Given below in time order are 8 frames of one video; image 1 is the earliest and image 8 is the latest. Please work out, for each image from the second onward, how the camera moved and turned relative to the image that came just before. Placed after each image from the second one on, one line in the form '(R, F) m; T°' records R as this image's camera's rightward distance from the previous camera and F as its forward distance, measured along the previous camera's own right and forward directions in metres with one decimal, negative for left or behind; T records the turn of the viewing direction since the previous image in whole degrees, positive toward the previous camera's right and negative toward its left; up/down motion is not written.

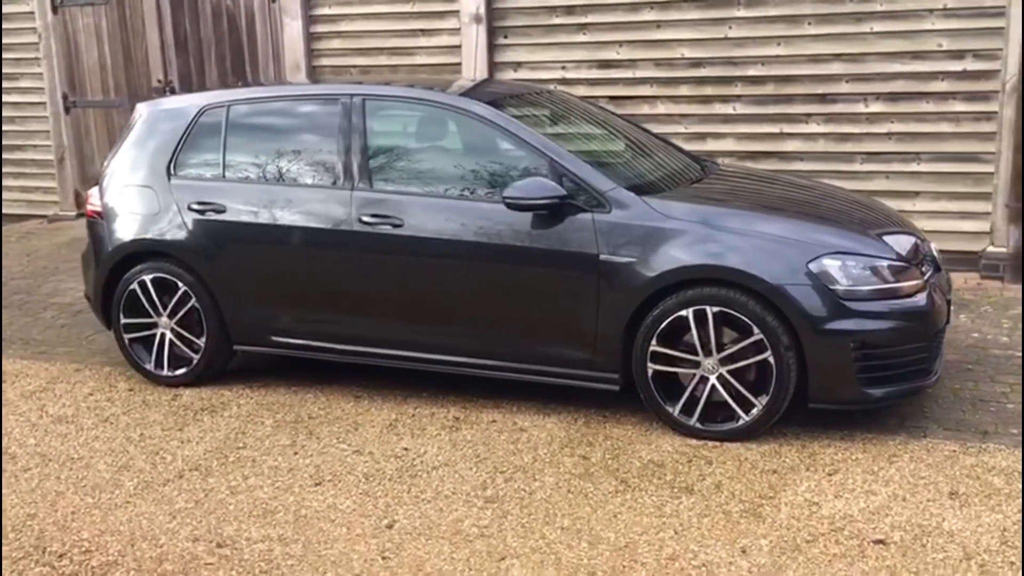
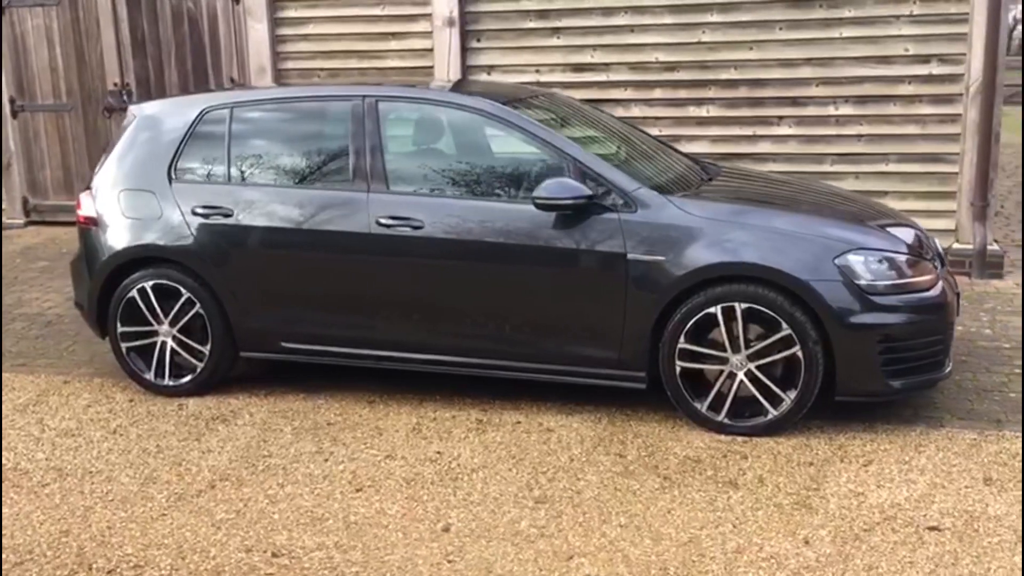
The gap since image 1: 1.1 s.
(-0.5, 0.0) m; +5°
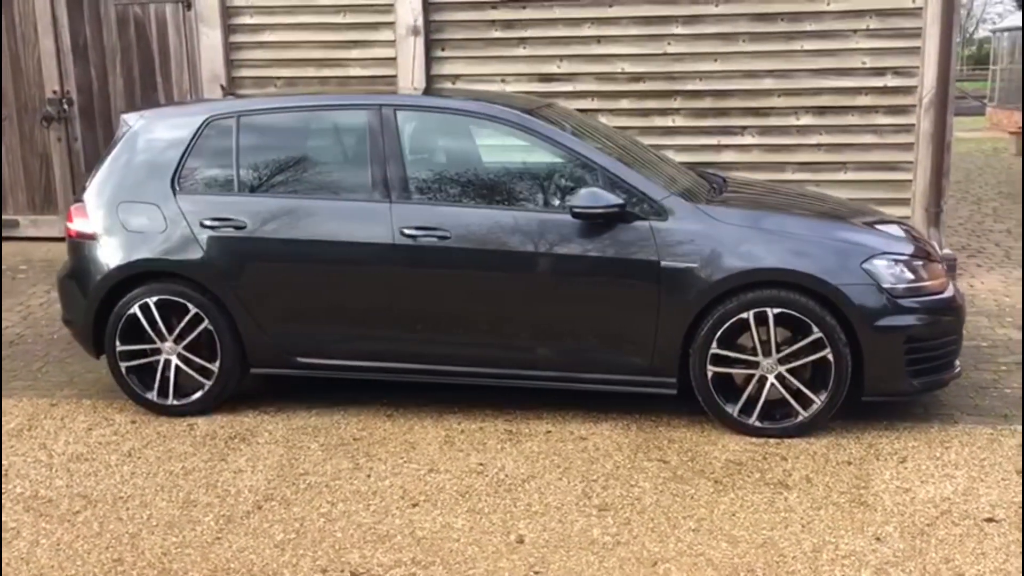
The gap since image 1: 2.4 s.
(-0.6, 0.0) m; +6°
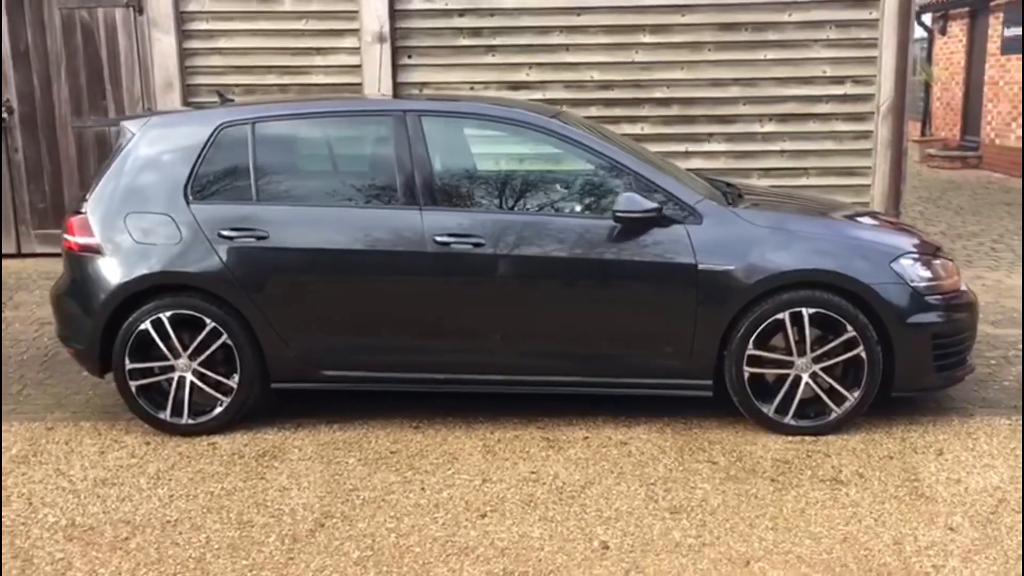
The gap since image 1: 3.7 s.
(-0.6, +0.1) m; +6°
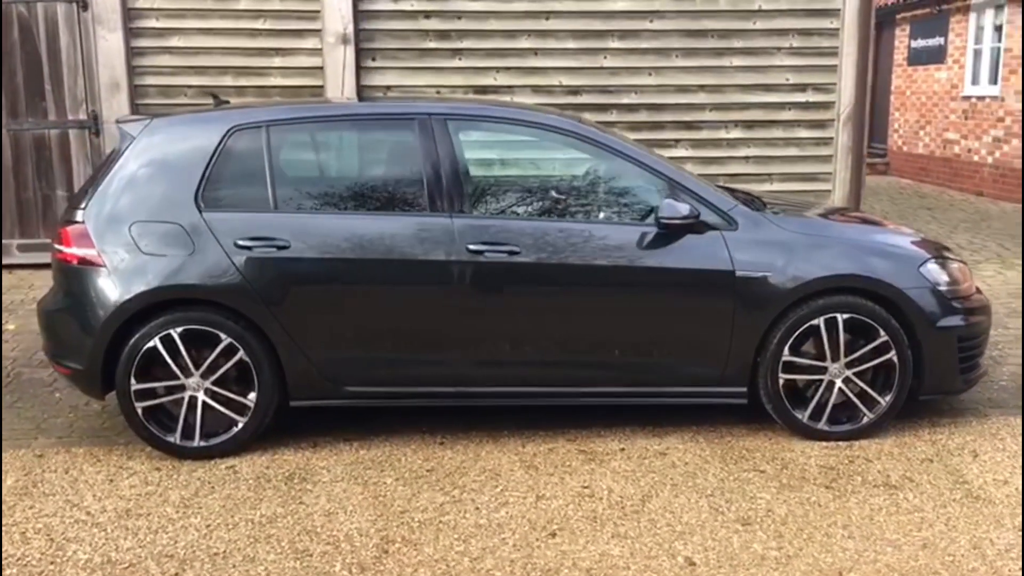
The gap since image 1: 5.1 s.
(-0.6, +0.2) m; +7°
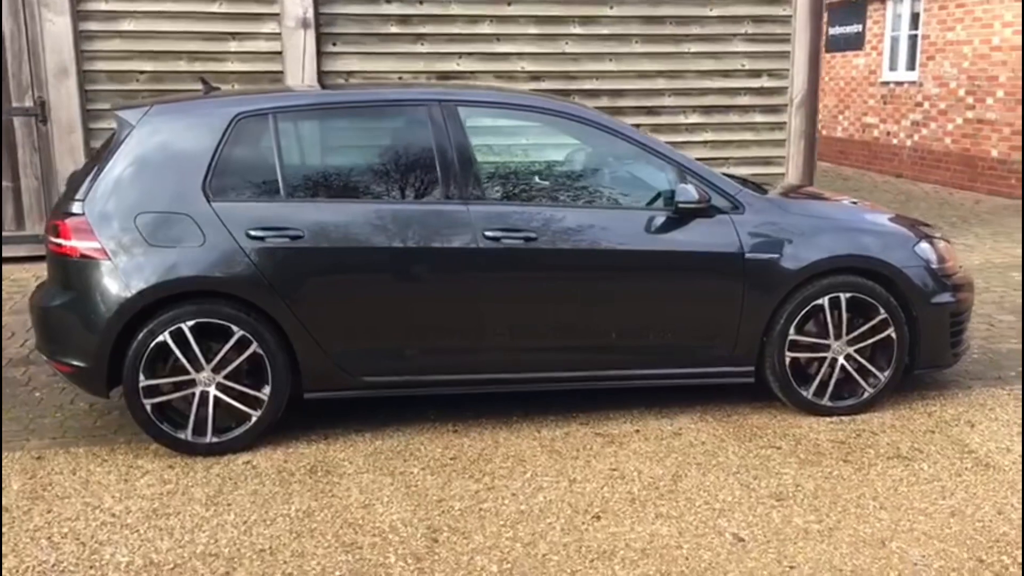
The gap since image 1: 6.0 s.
(-0.5, 0.0) m; +6°
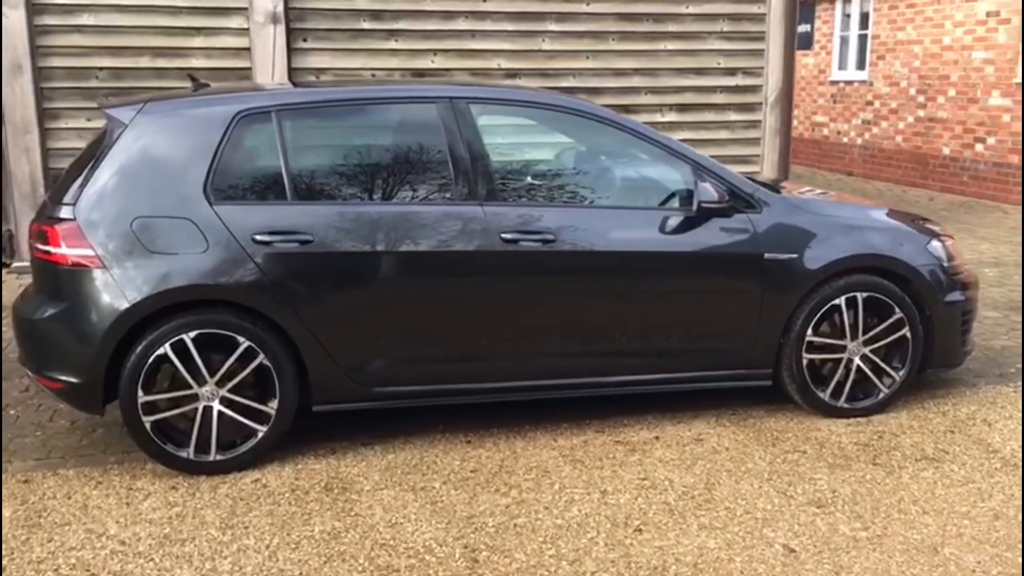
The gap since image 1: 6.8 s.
(-0.3, +0.2) m; +4°
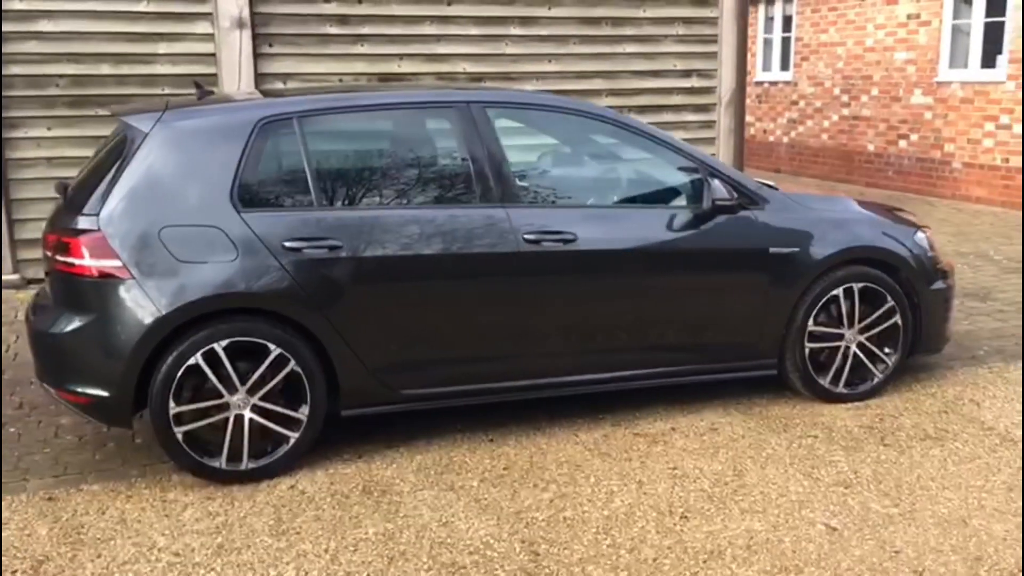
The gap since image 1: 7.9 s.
(-0.5, -0.1) m; +5°
